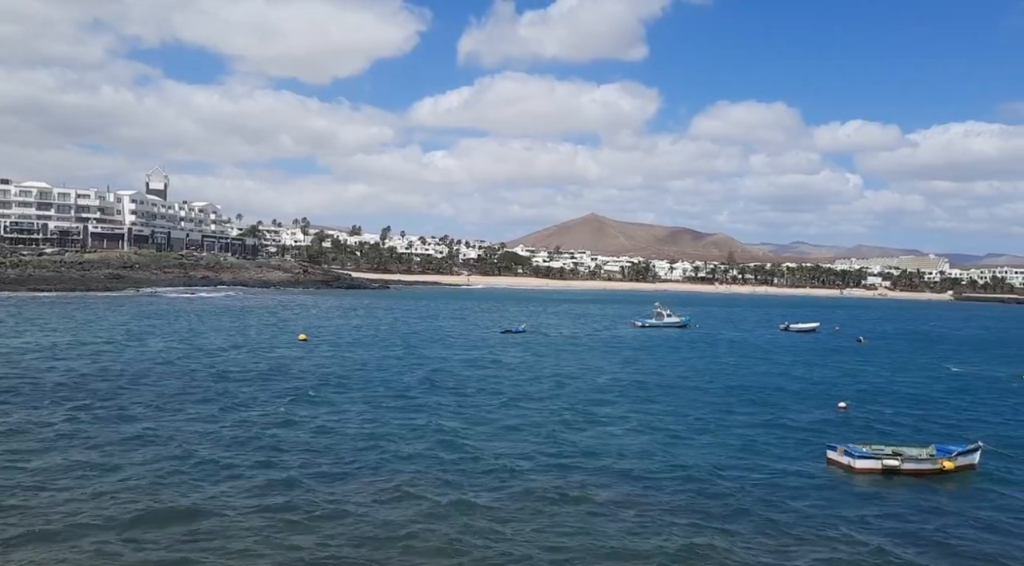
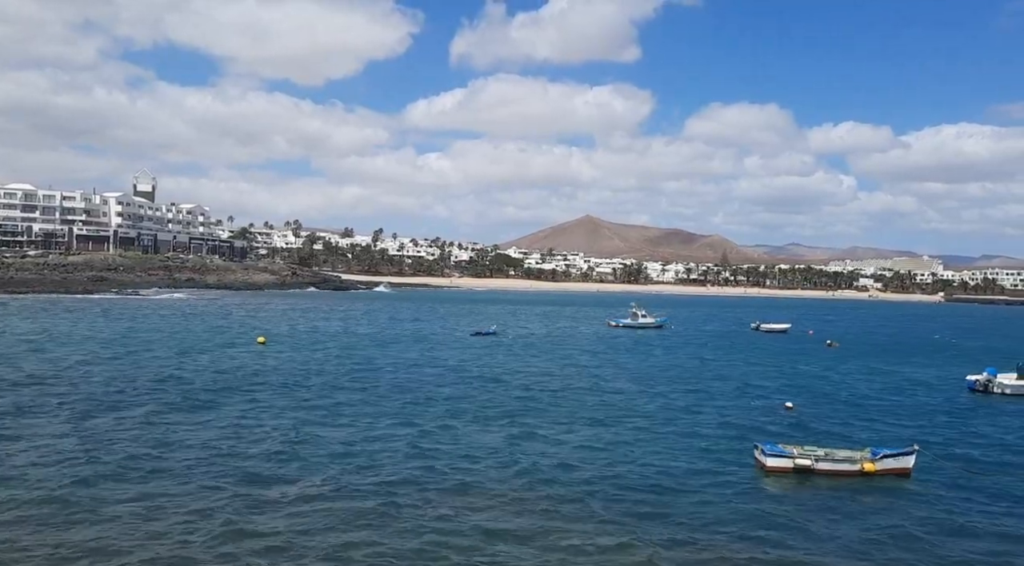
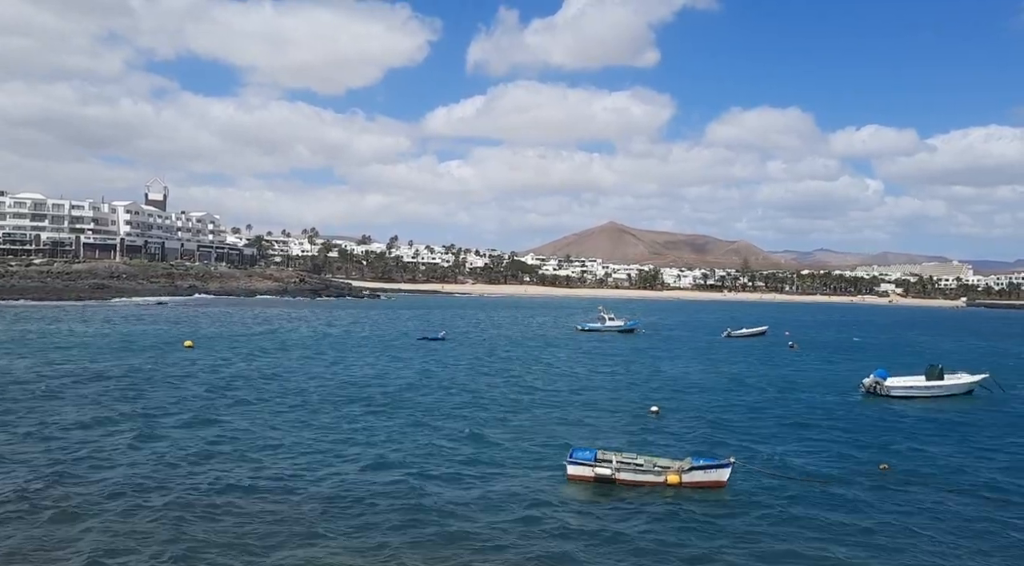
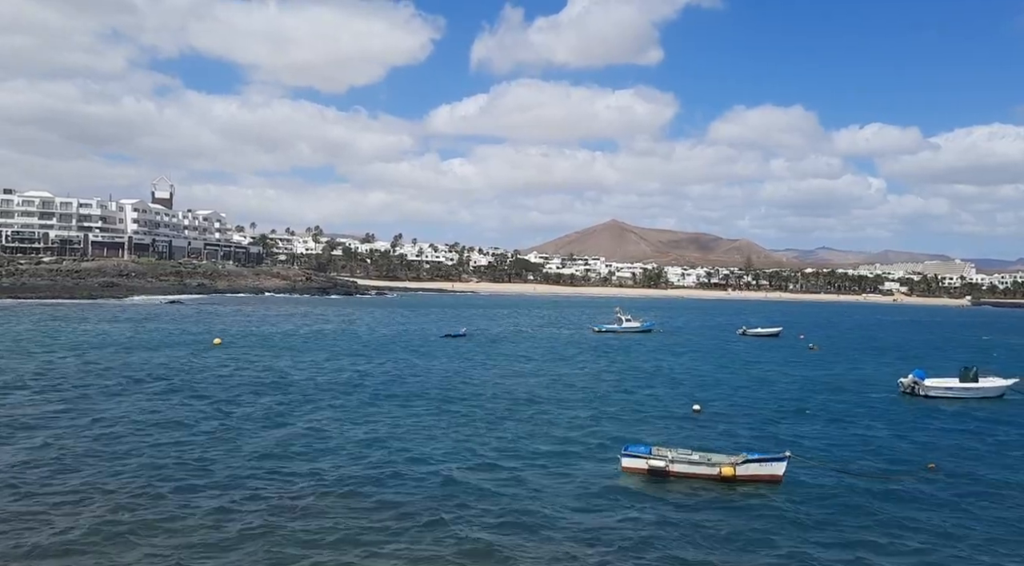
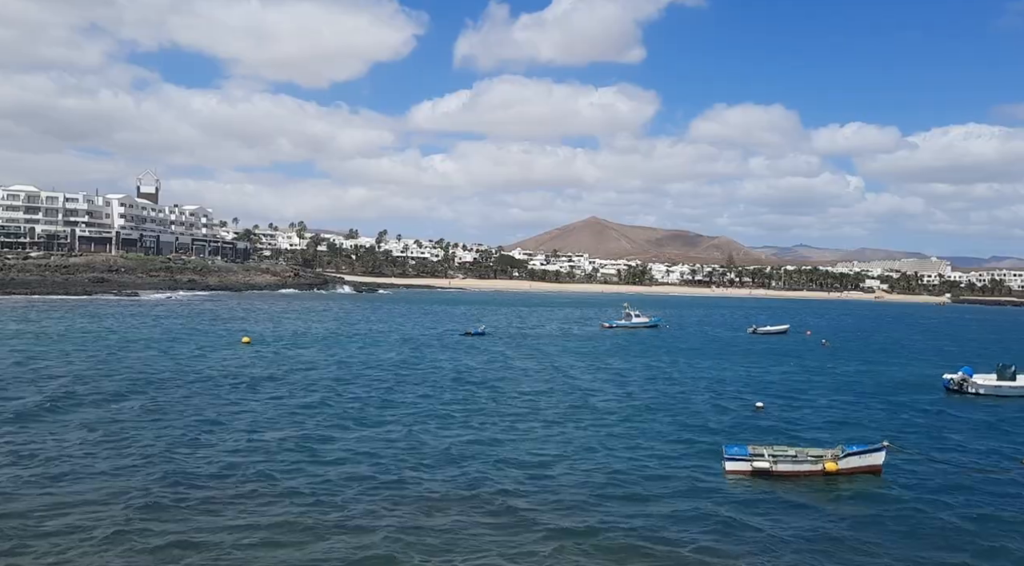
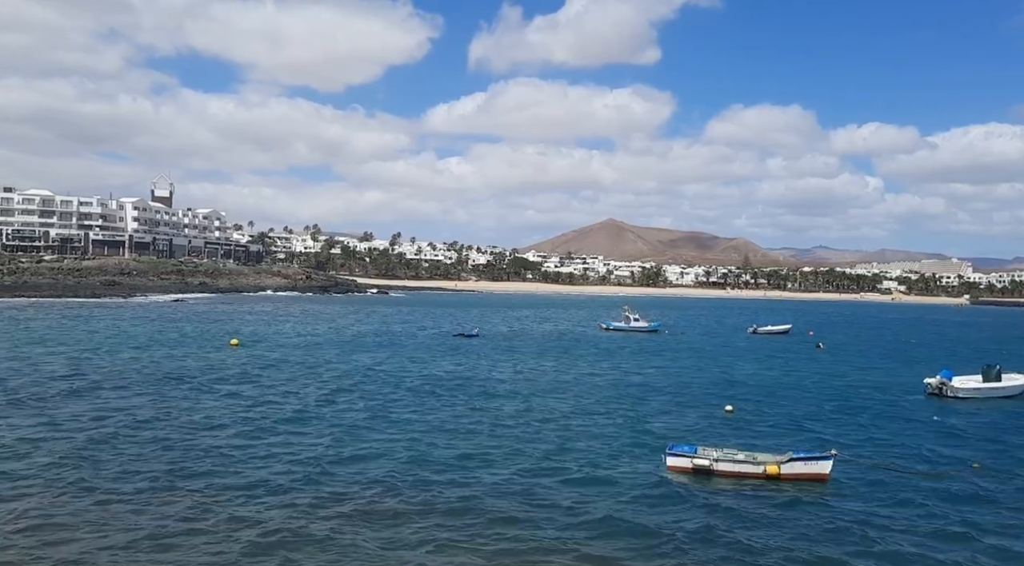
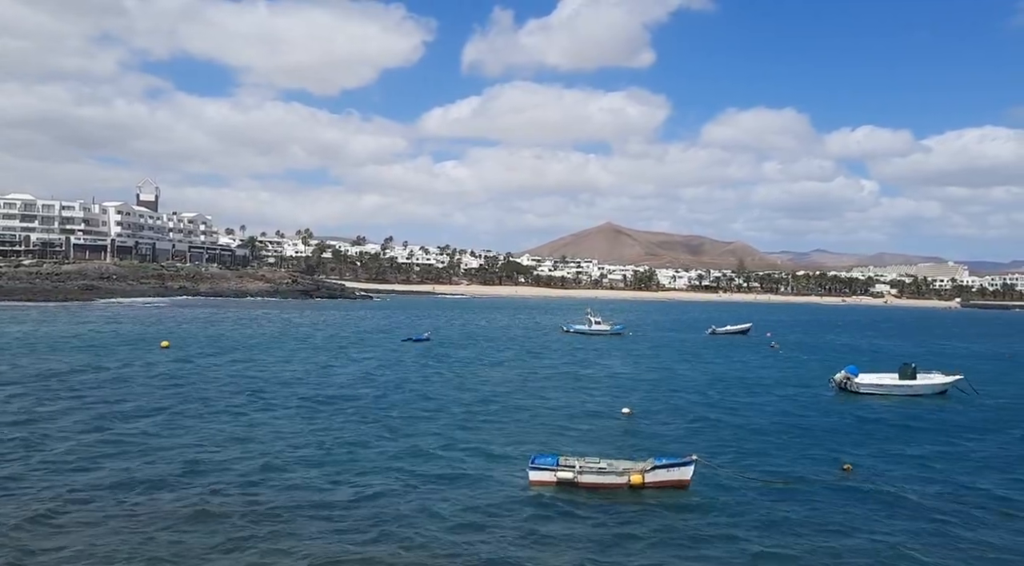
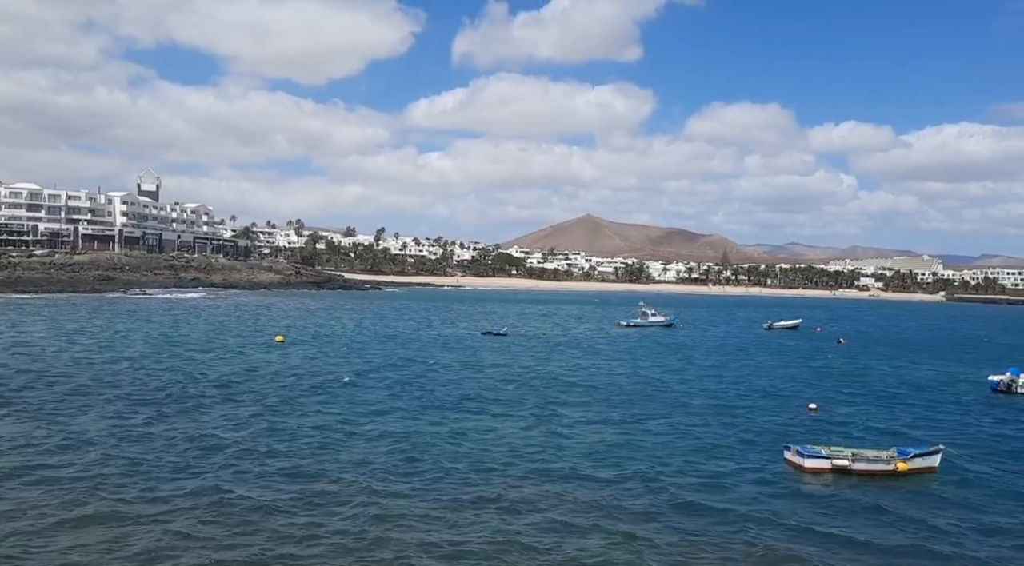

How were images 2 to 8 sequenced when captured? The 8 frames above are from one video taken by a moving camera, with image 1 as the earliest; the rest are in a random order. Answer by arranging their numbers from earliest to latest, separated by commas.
8, 2, 5, 6, 4, 3, 7
